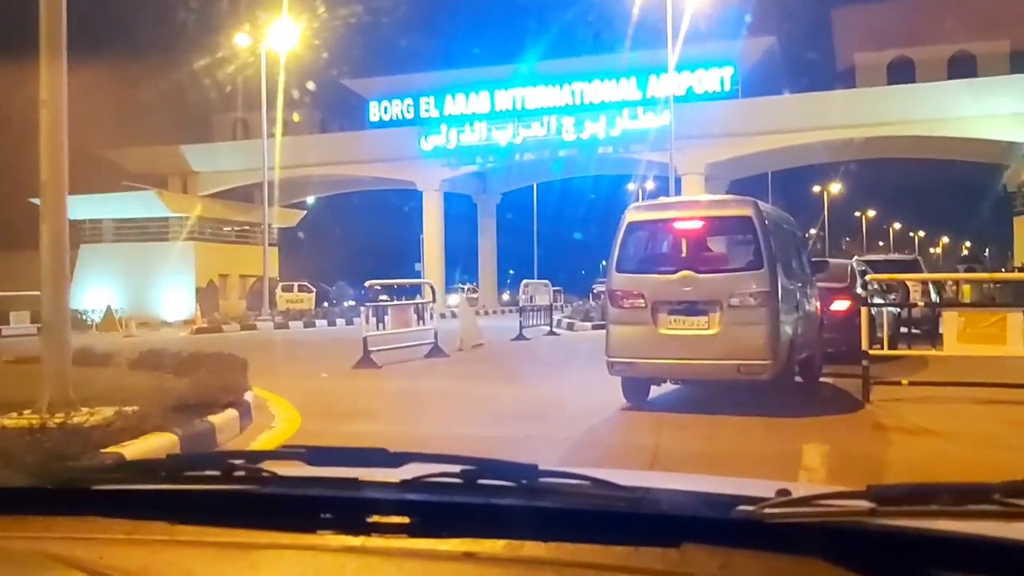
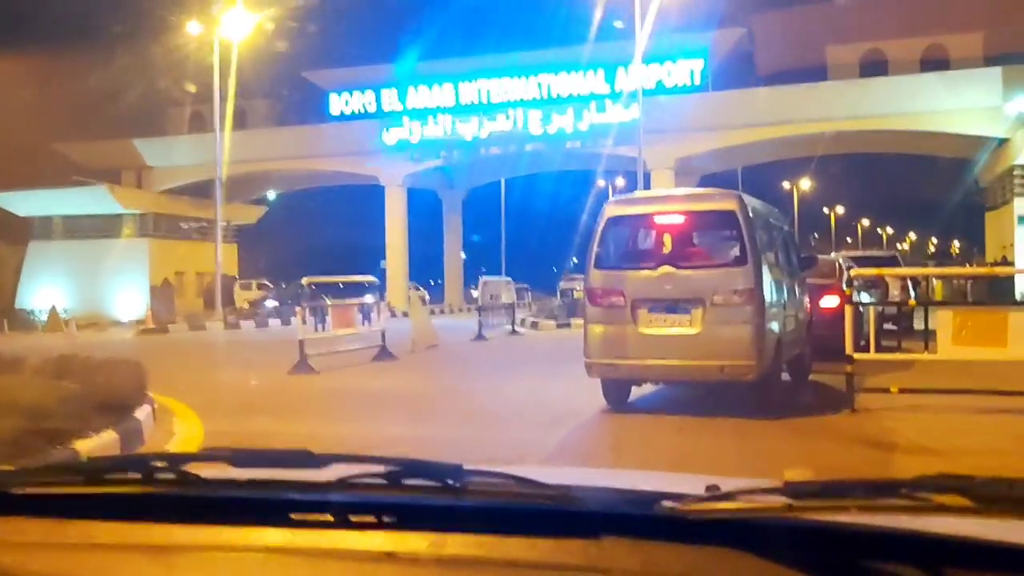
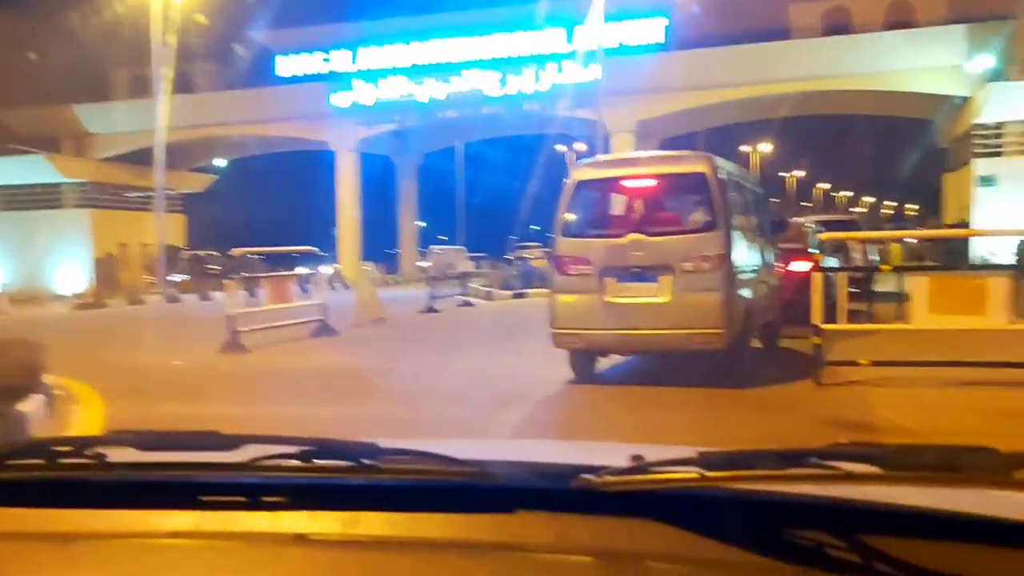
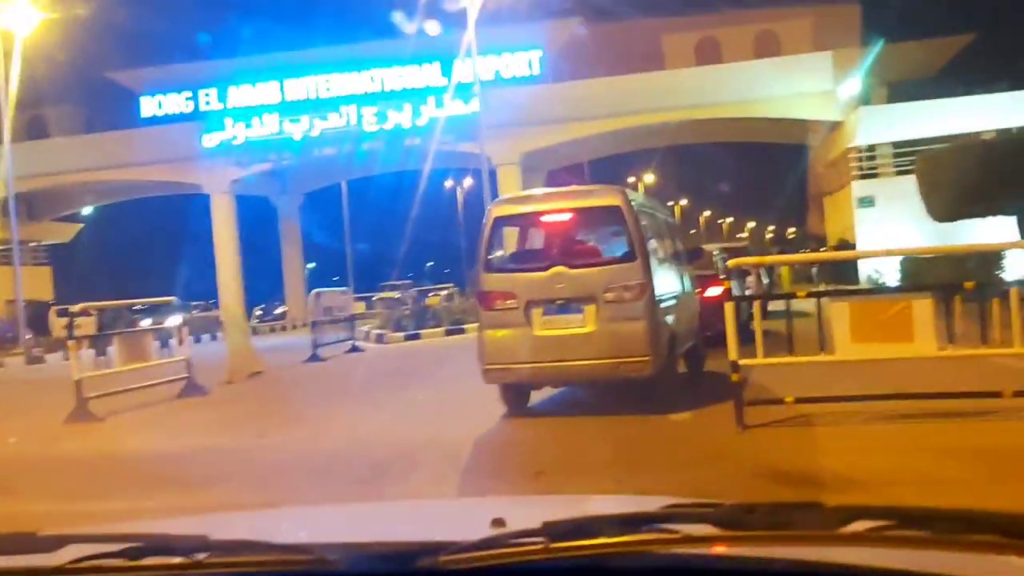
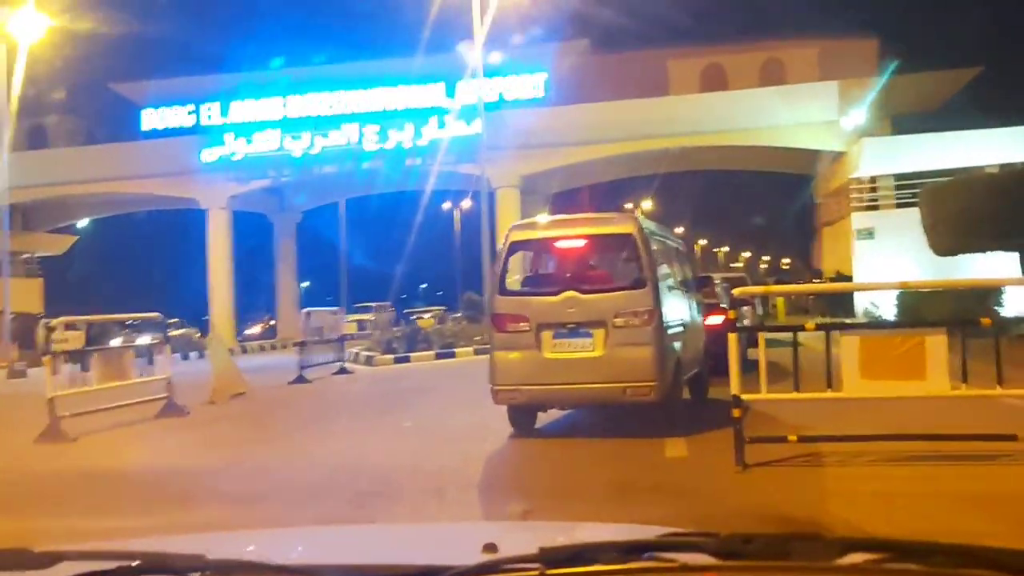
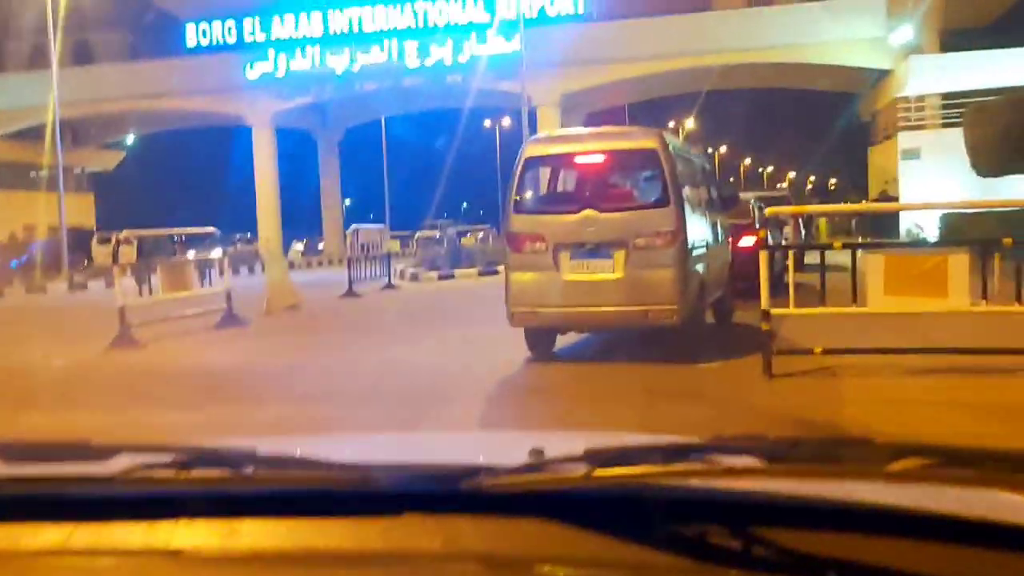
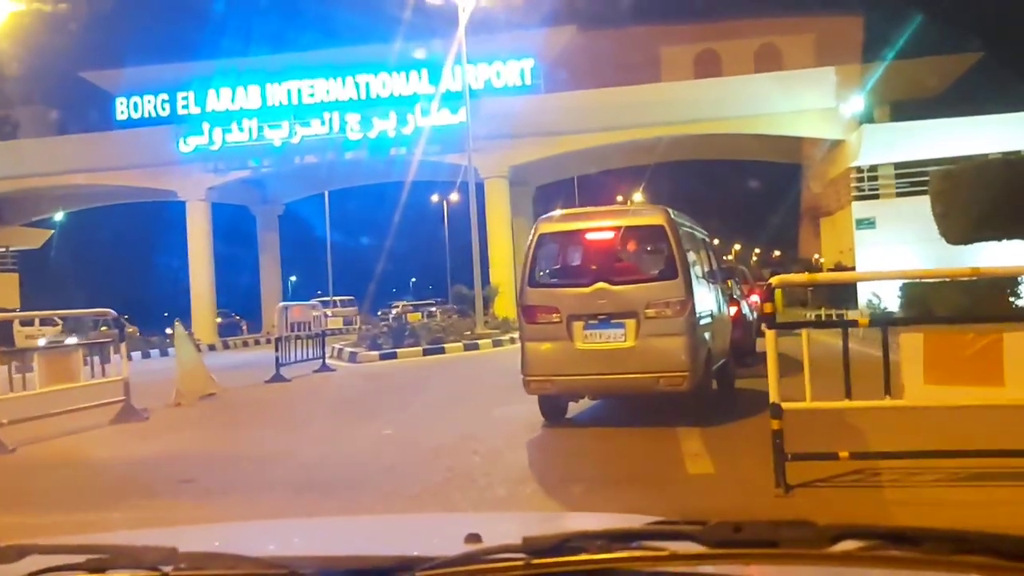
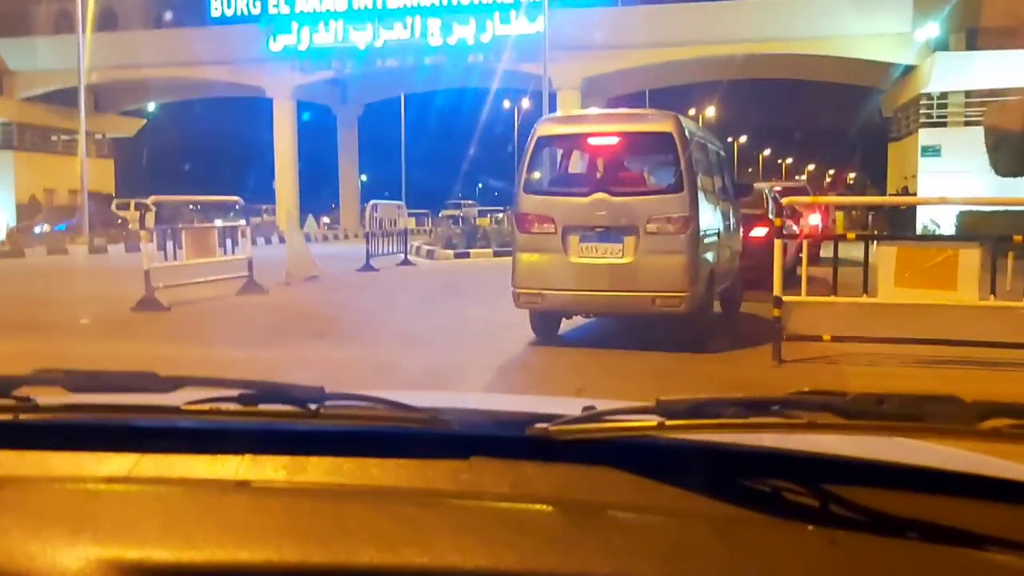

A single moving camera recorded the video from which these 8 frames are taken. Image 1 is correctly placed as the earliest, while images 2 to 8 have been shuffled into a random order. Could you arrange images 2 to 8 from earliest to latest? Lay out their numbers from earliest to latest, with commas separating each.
2, 3, 8, 6, 4, 5, 7
